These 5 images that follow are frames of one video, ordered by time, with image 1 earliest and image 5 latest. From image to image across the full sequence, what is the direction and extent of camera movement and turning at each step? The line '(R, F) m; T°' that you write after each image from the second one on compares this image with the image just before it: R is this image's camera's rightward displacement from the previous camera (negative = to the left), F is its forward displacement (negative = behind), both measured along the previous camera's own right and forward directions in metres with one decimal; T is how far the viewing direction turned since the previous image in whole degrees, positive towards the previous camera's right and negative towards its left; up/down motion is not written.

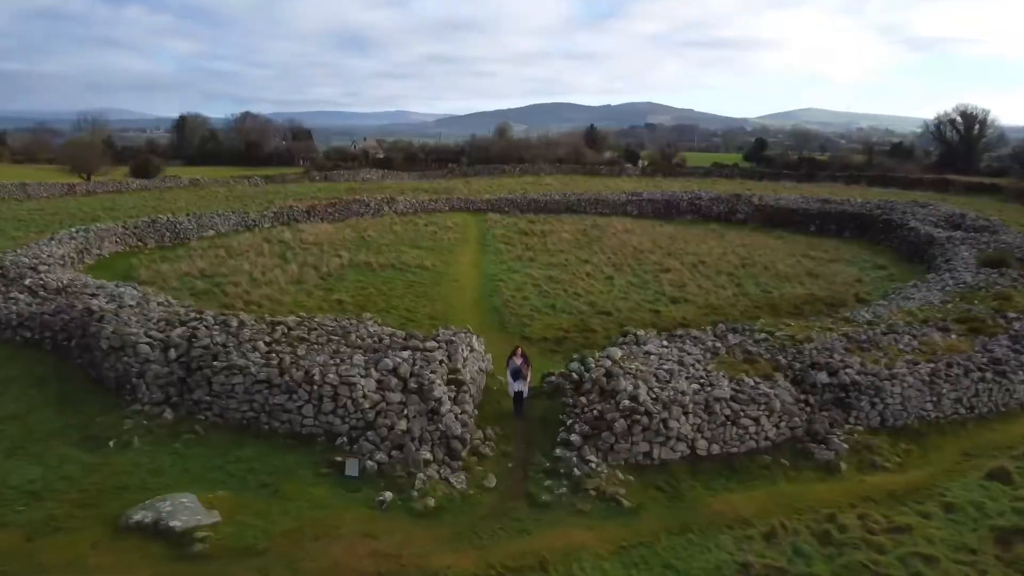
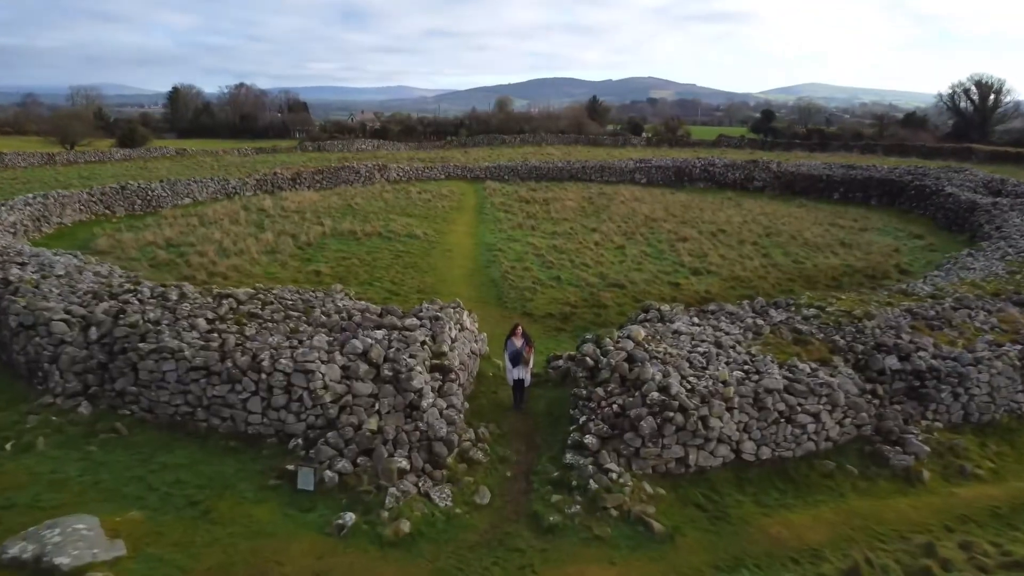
(0.0, +2.3) m; 0°
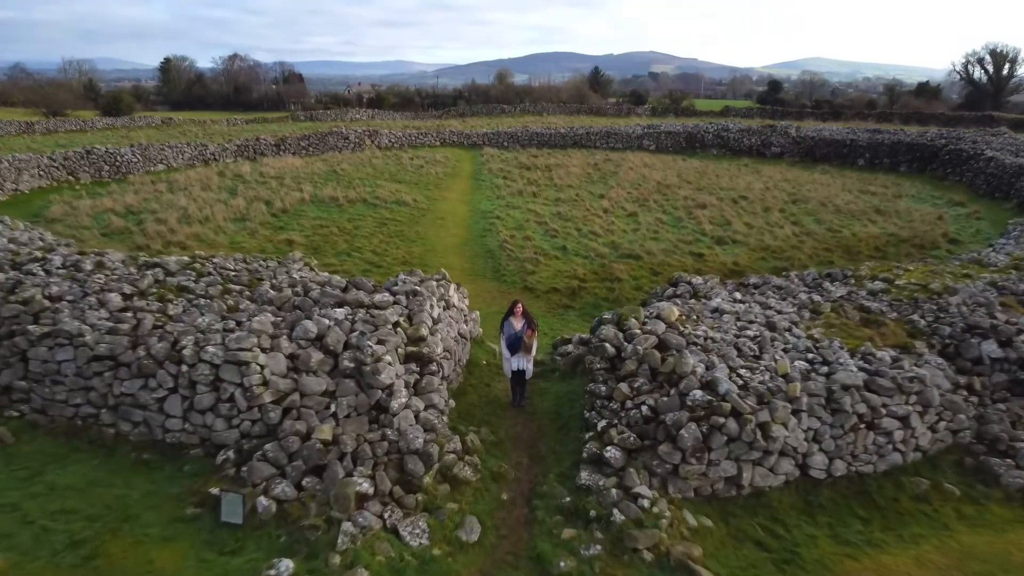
(0.0, +2.2) m; 0°
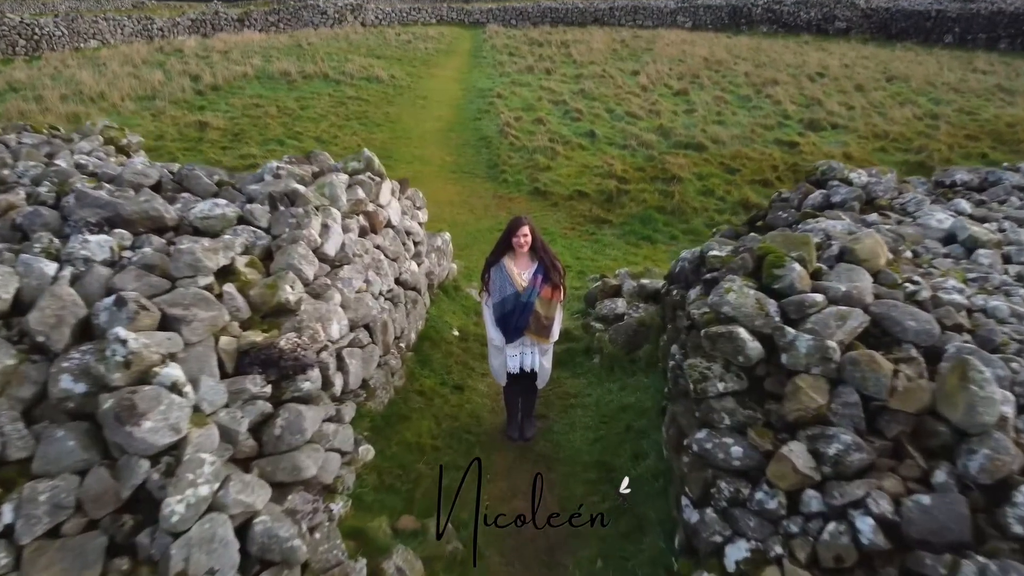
(+0.1, +4.5) m; -1°
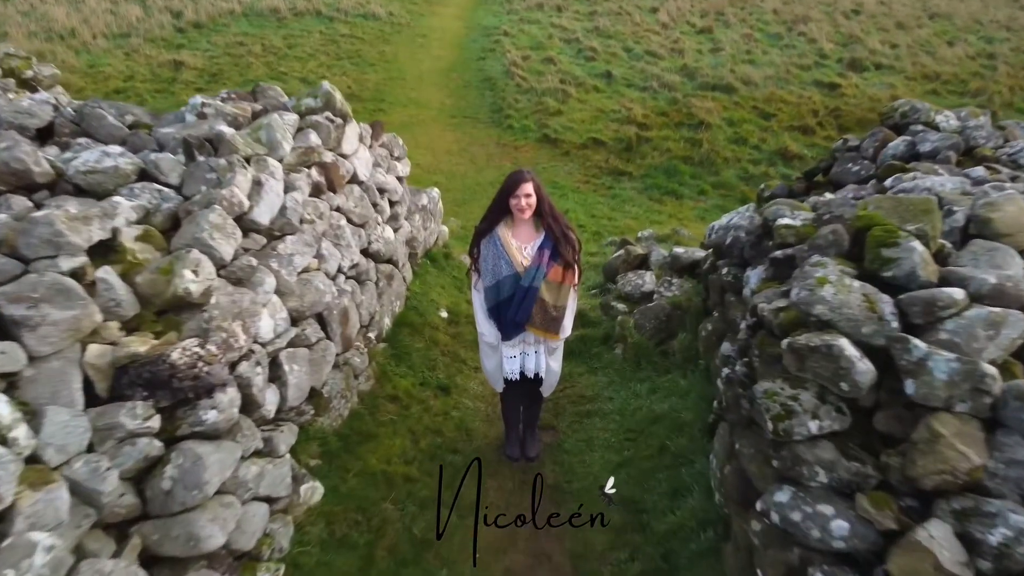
(0.0, +0.9) m; -1°
